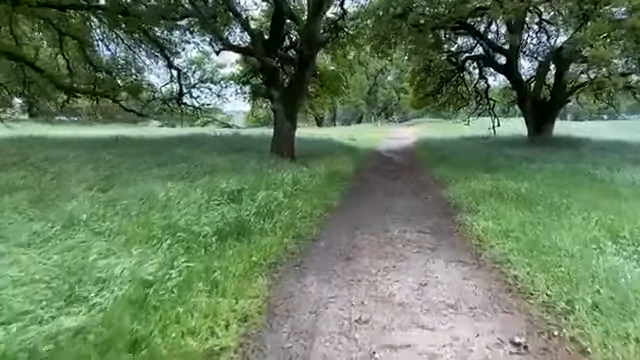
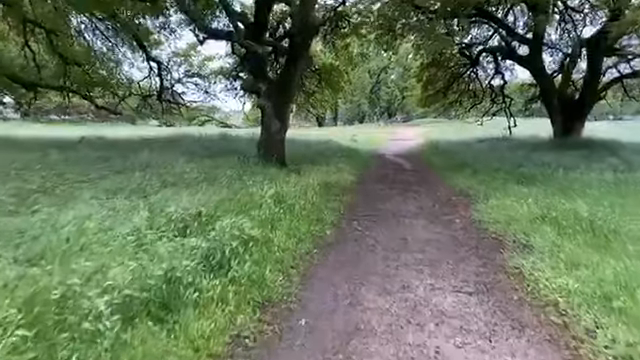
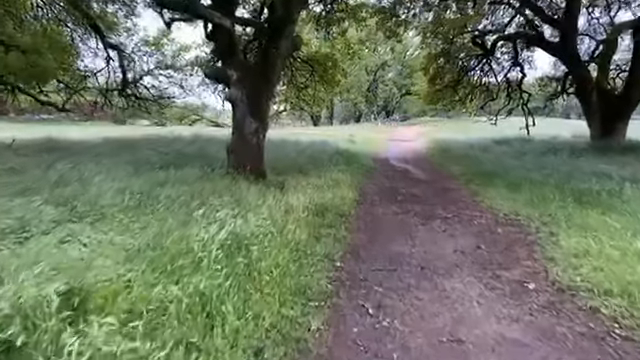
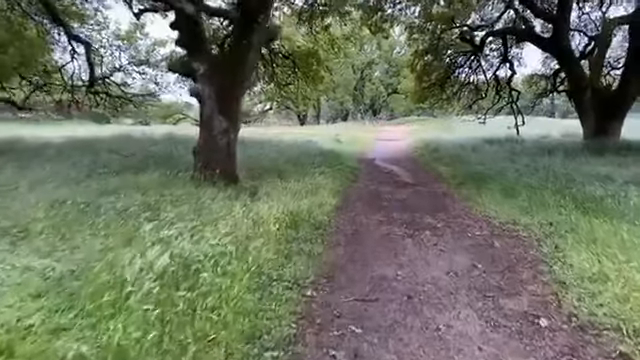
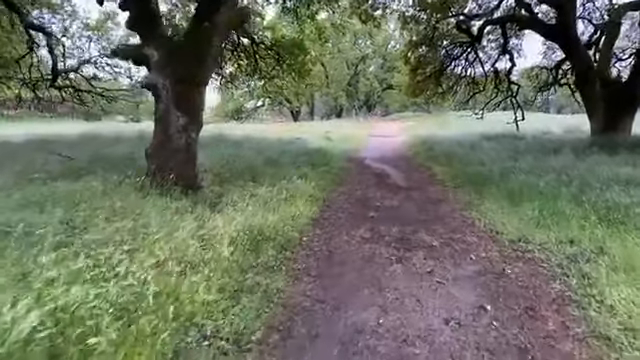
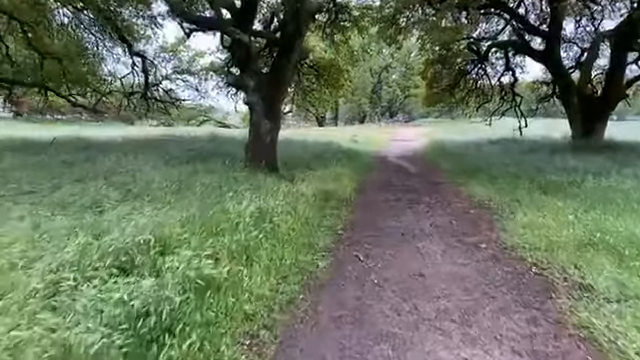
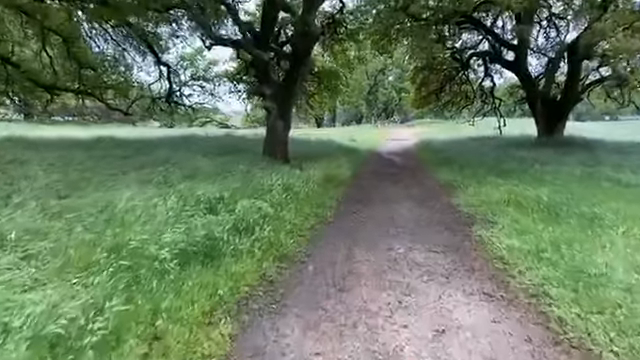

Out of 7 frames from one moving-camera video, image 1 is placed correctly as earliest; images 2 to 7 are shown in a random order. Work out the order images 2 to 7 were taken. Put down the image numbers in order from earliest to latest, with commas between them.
7, 2, 6, 3, 4, 5
